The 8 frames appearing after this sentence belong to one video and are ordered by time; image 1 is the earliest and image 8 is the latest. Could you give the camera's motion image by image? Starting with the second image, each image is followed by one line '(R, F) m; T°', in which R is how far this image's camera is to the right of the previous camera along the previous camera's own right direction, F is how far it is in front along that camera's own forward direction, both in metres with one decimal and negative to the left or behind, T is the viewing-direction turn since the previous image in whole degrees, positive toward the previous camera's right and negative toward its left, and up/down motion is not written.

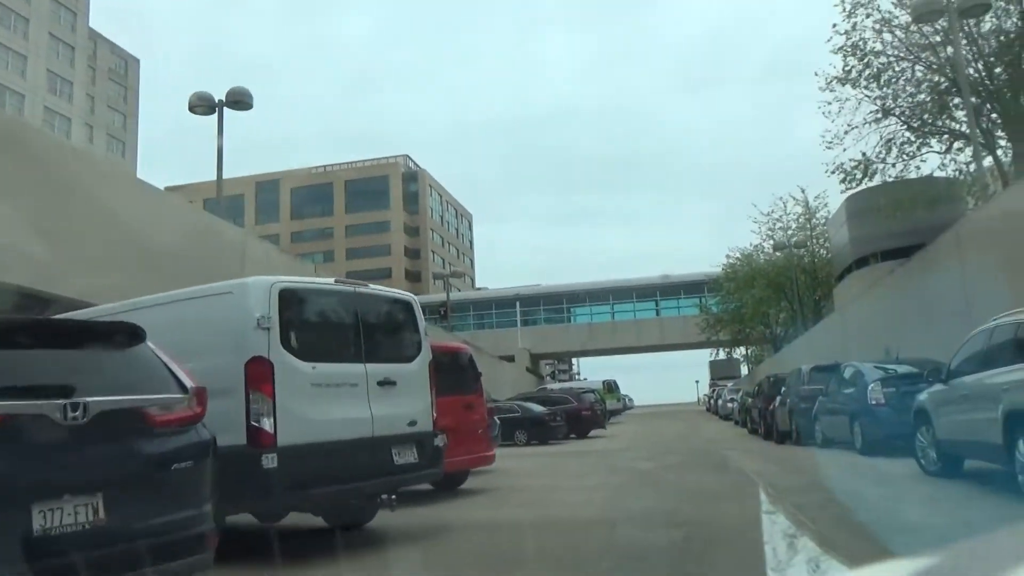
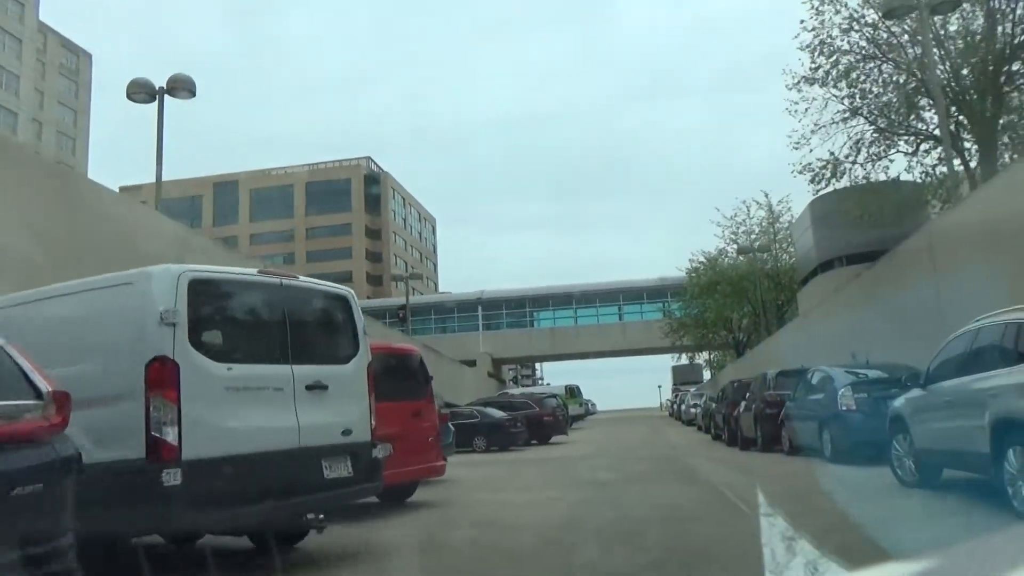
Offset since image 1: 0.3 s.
(0.0, +0.3) m; +2°
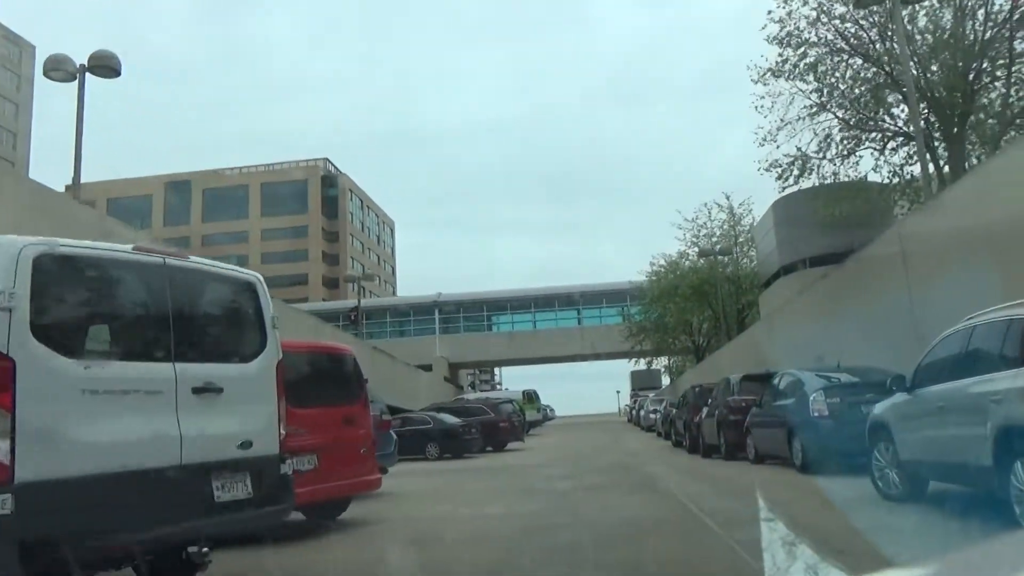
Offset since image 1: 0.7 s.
(+0.1, +0.4) m; +2°
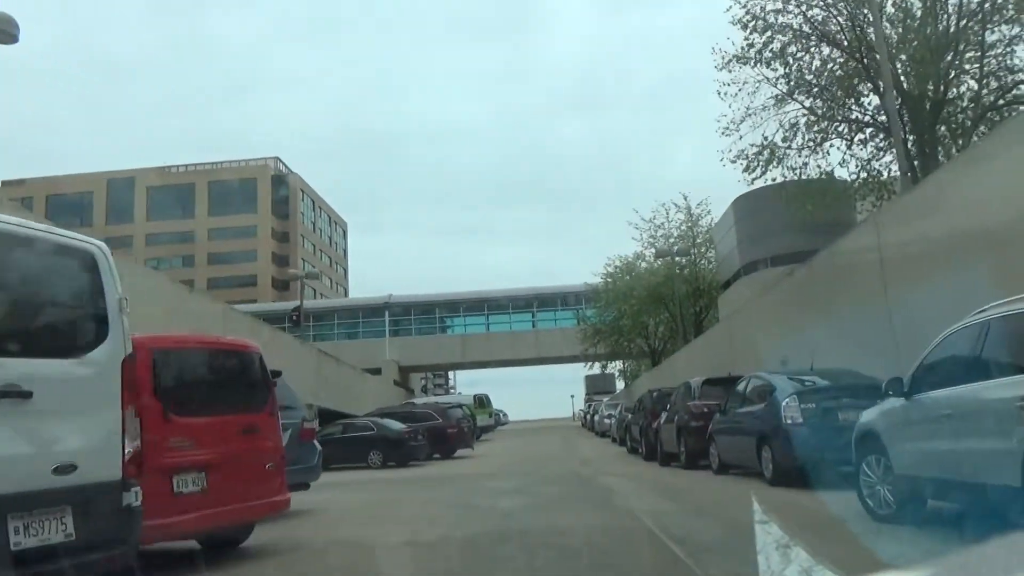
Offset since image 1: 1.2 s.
(+0.1, +0.6) m; +3°
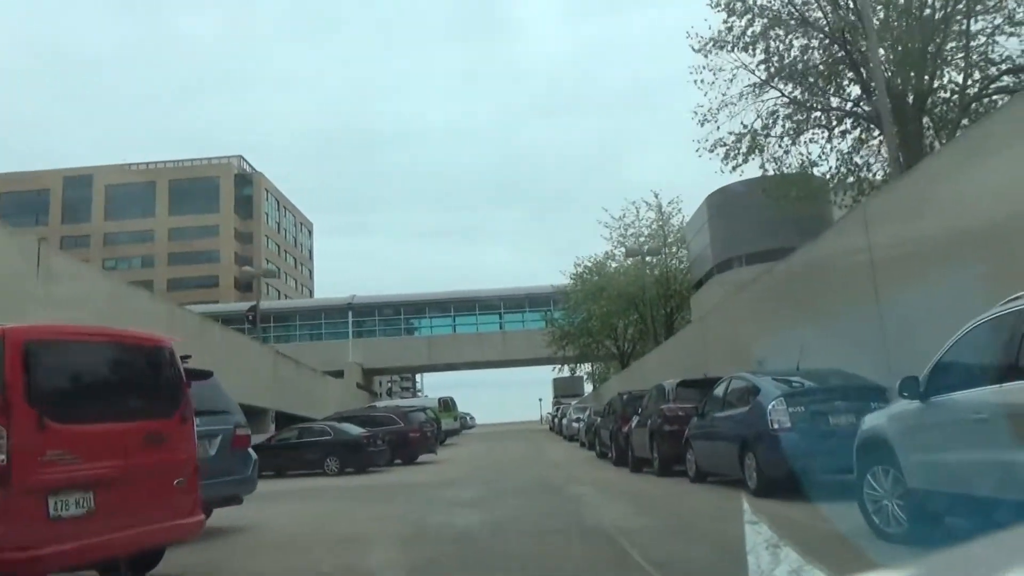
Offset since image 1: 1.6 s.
(0.0, +0.5) m; +2°
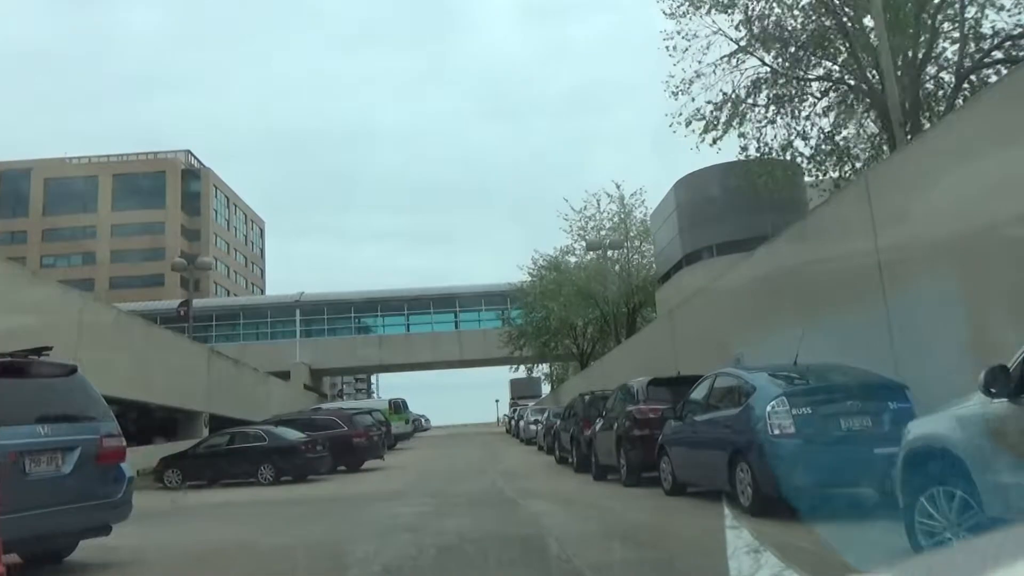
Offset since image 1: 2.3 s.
(0.0, +0.8) m; +3°
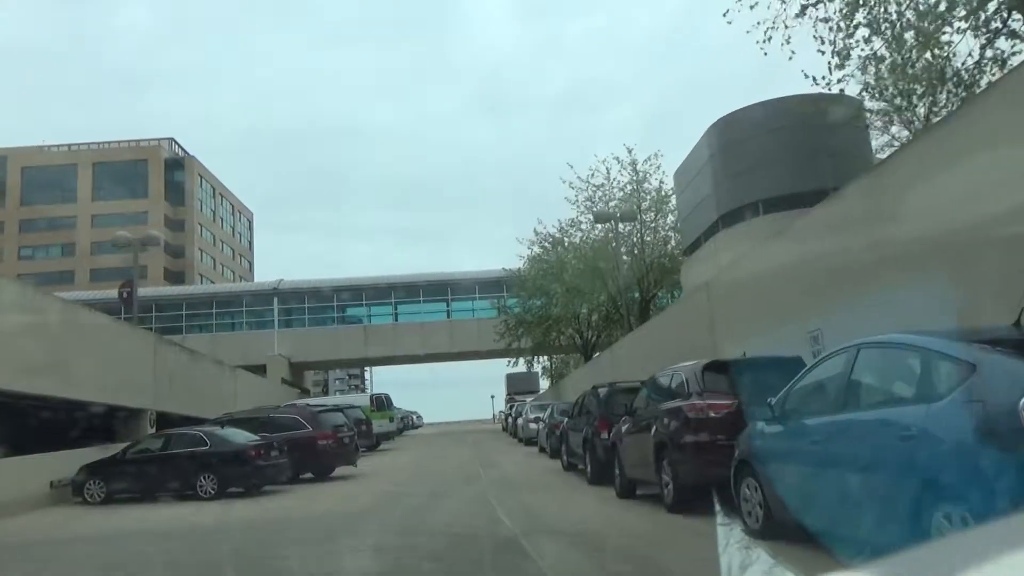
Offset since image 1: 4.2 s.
(0.0, +1.8) m; 0°
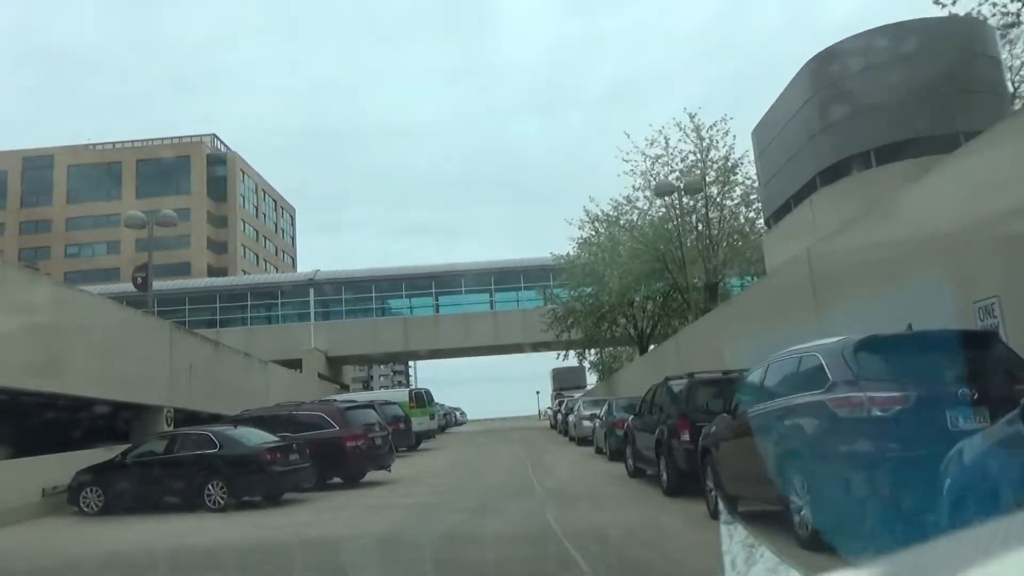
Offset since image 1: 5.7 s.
(-0.1, +1.2) m; -3°
